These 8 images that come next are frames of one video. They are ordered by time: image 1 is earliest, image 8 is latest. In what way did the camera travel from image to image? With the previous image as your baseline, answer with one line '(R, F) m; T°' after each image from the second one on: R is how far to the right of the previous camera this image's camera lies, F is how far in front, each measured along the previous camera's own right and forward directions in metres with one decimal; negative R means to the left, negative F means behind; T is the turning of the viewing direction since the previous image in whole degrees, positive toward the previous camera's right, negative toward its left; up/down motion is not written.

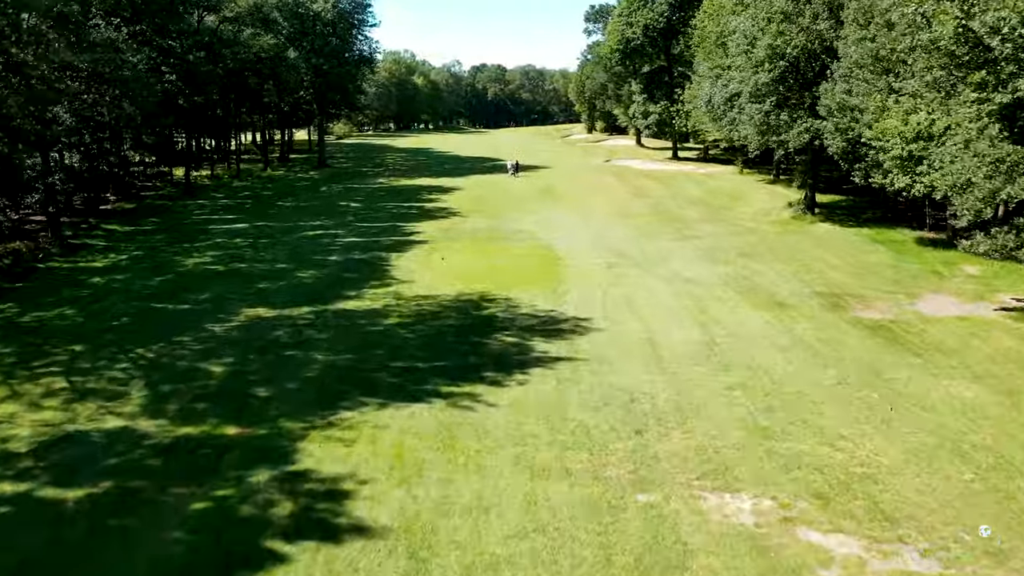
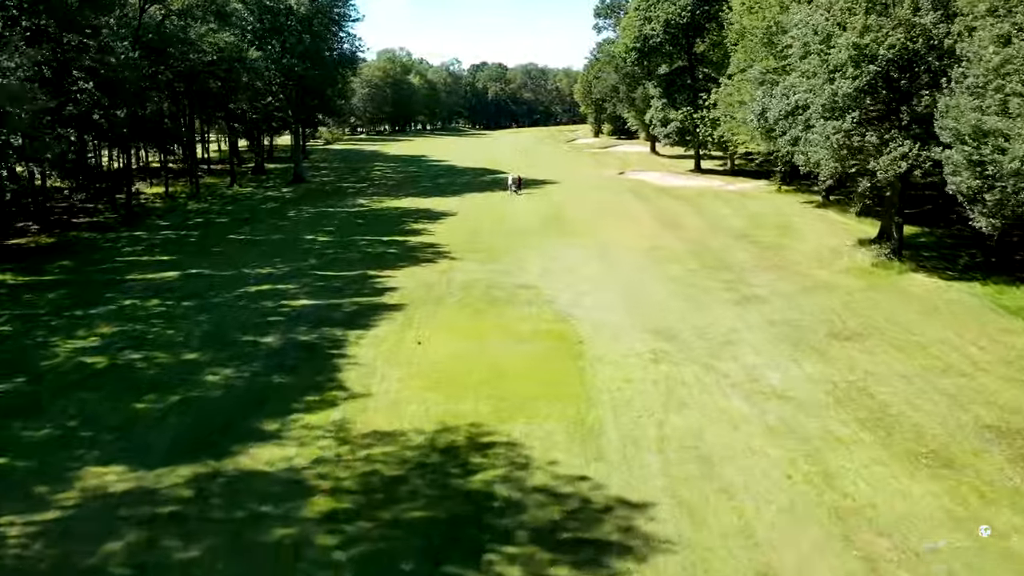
(-0.1, +6.3) m; 0°
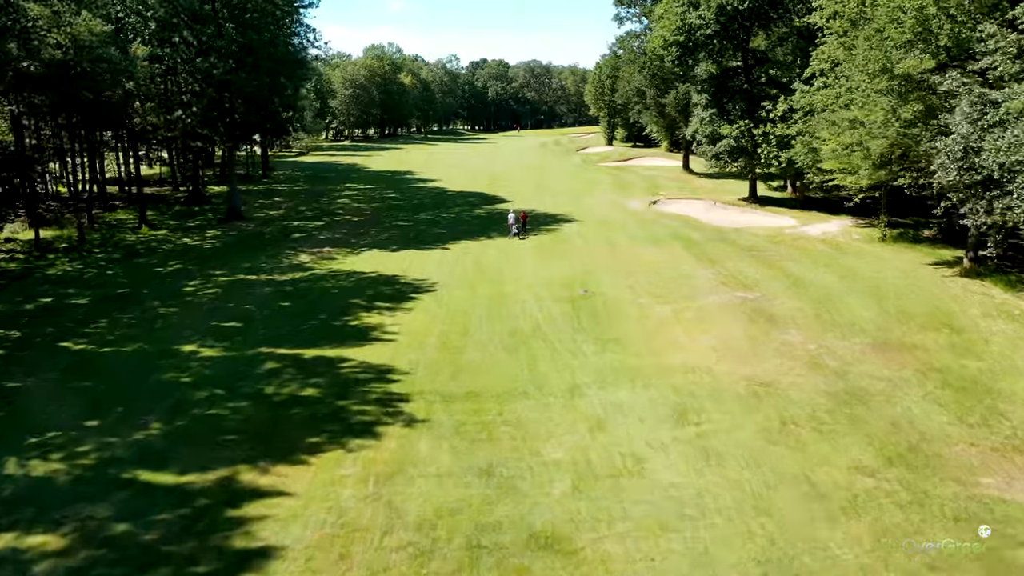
(-0.1, +11.2) m; 0°
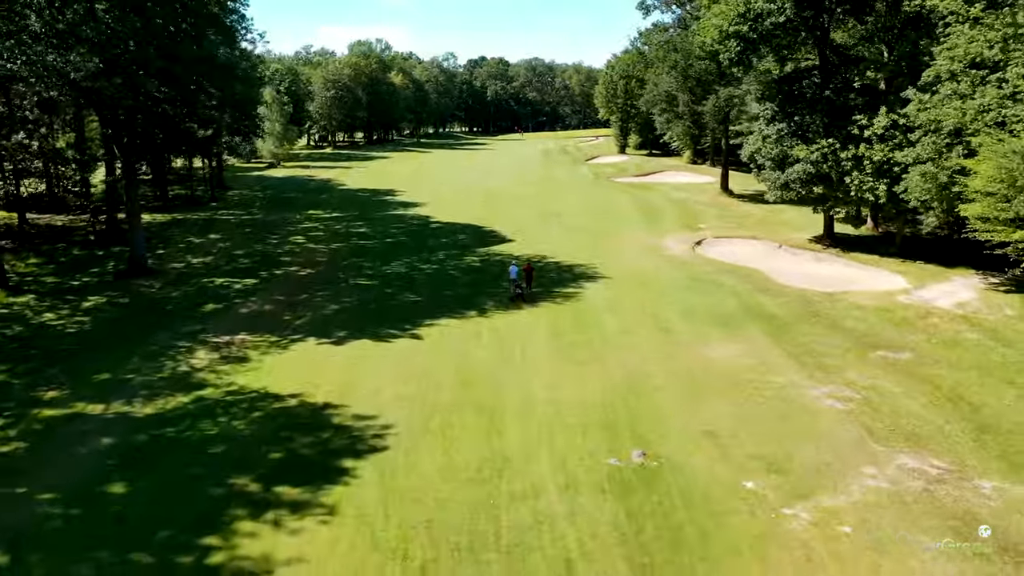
(-0.1, +9.4) m; 0°
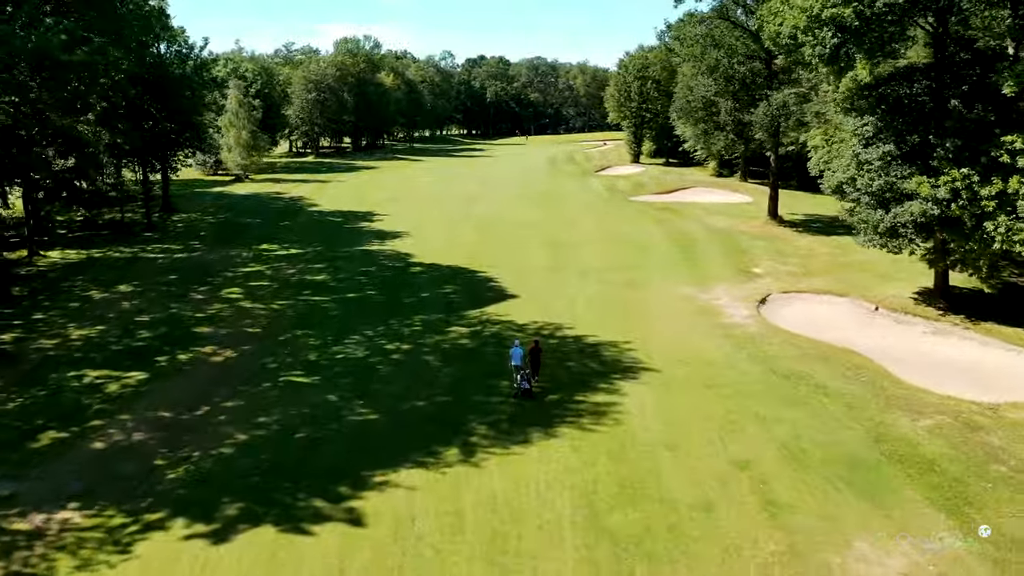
(-0.1, +7.9) m; 0°
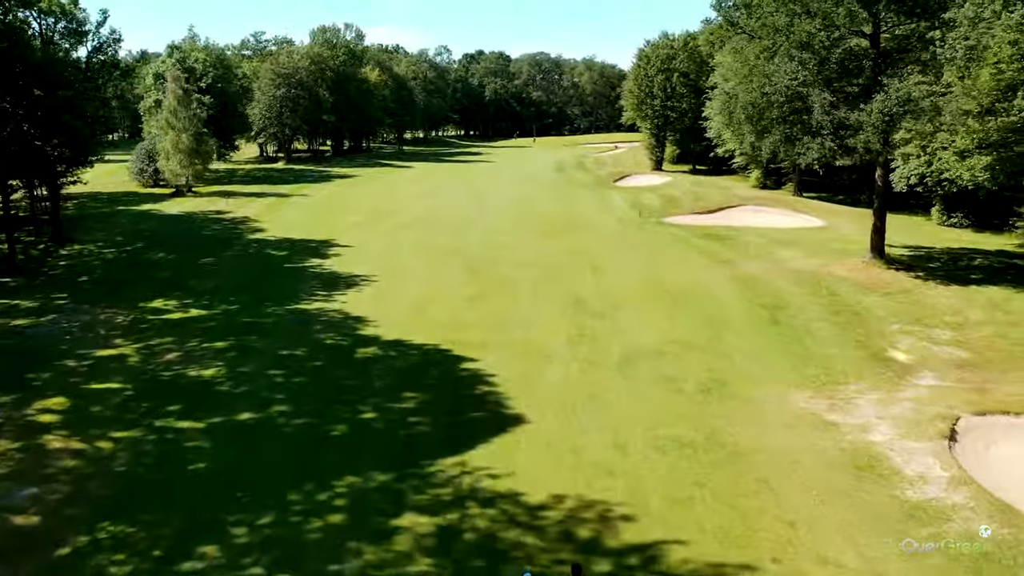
(-0.1, +10.2) m; 0°
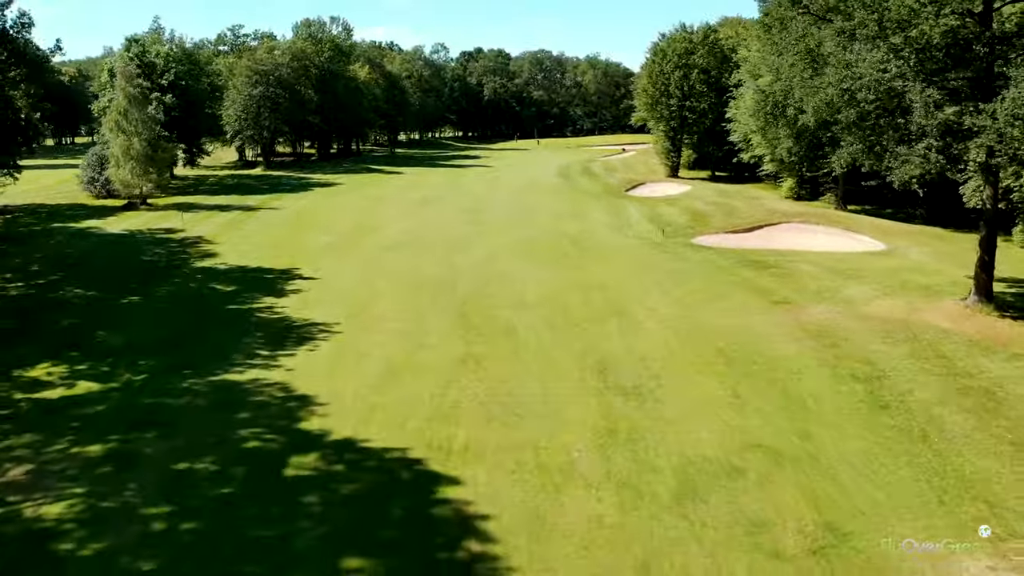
(-0.1, +5.8) m; 0°
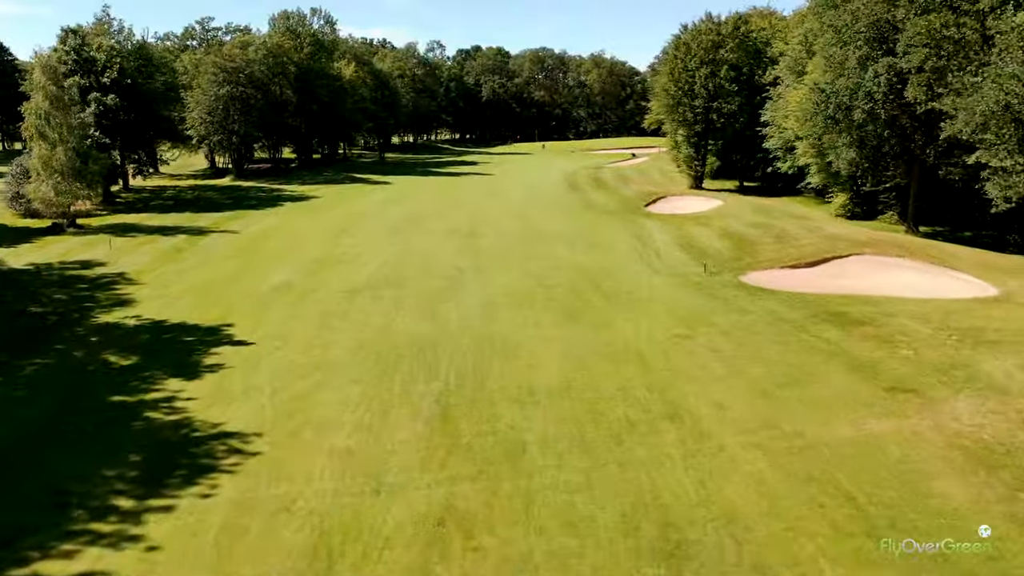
(-0.1, +6.8) m; 0°
